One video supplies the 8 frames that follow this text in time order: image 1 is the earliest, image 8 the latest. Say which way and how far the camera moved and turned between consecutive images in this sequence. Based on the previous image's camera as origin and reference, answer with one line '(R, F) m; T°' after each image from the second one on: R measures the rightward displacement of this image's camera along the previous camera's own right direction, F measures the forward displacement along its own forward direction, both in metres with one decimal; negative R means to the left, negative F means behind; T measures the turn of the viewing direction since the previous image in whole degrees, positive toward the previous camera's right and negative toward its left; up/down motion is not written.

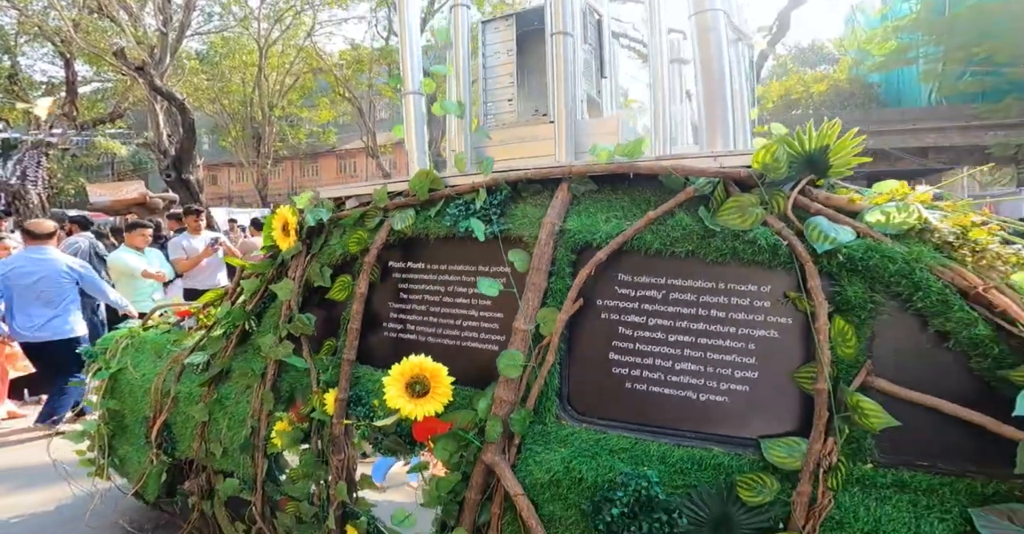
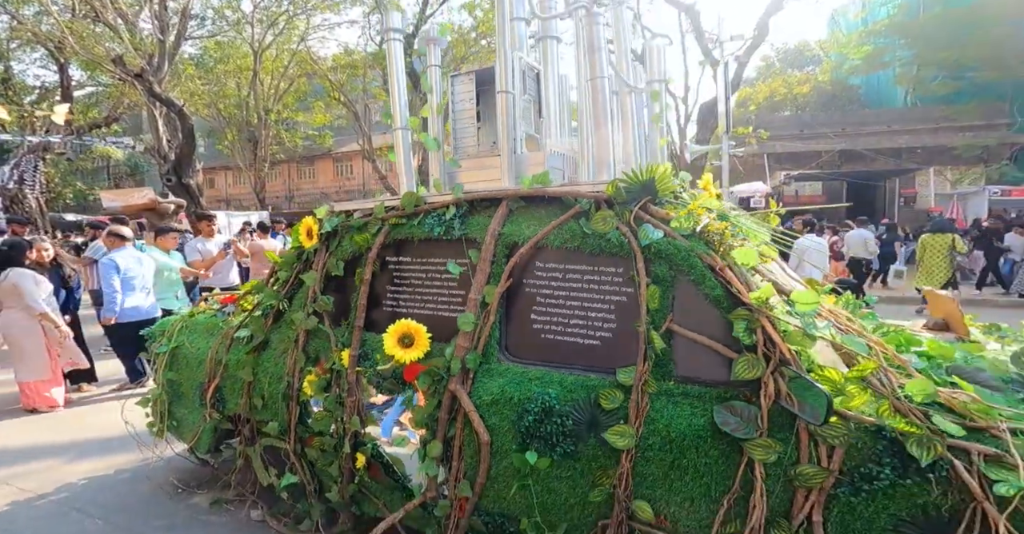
(+0.1, -0.6) m; 0°
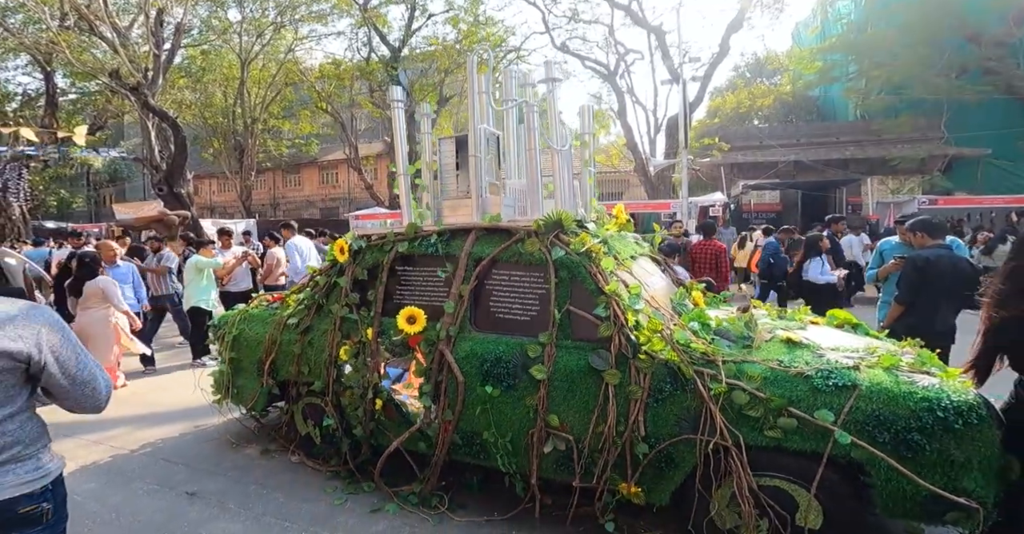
(+0.1, -1.1) m; +2°
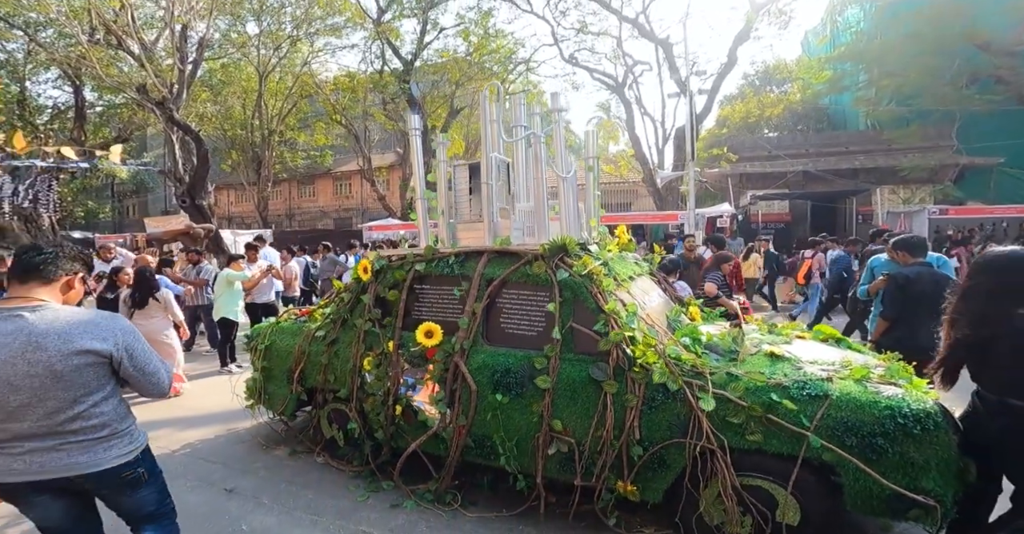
(0.0, -0.3) m; -1°
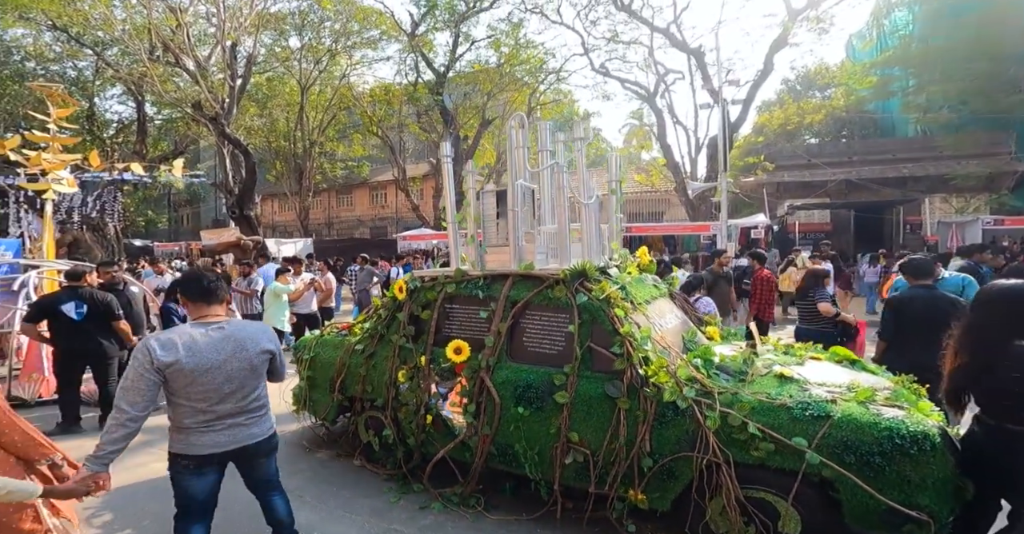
(+0.1, -0.3) m; -3°
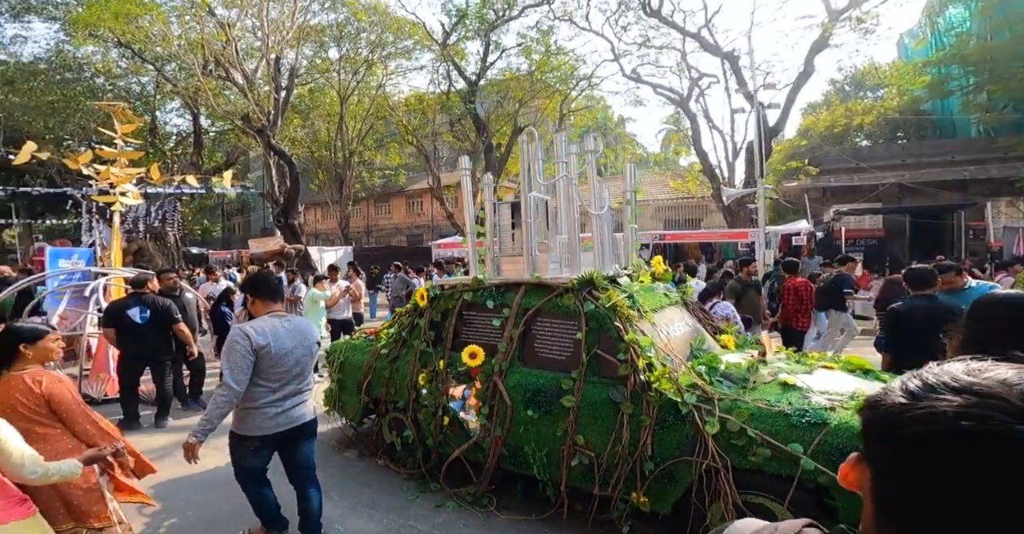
(+0.2, -0.2) m; -4°
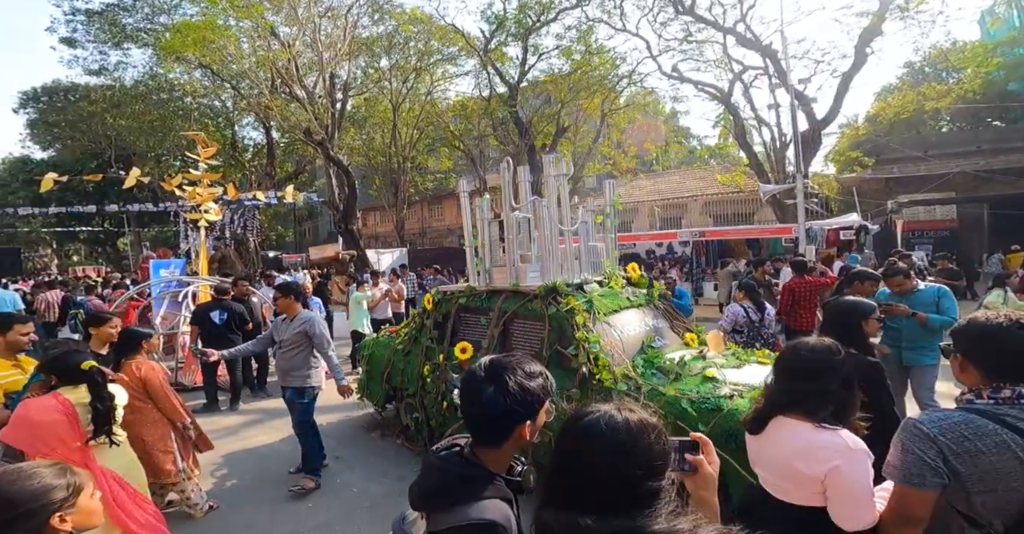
(+0.6, -0.7) m; -6°
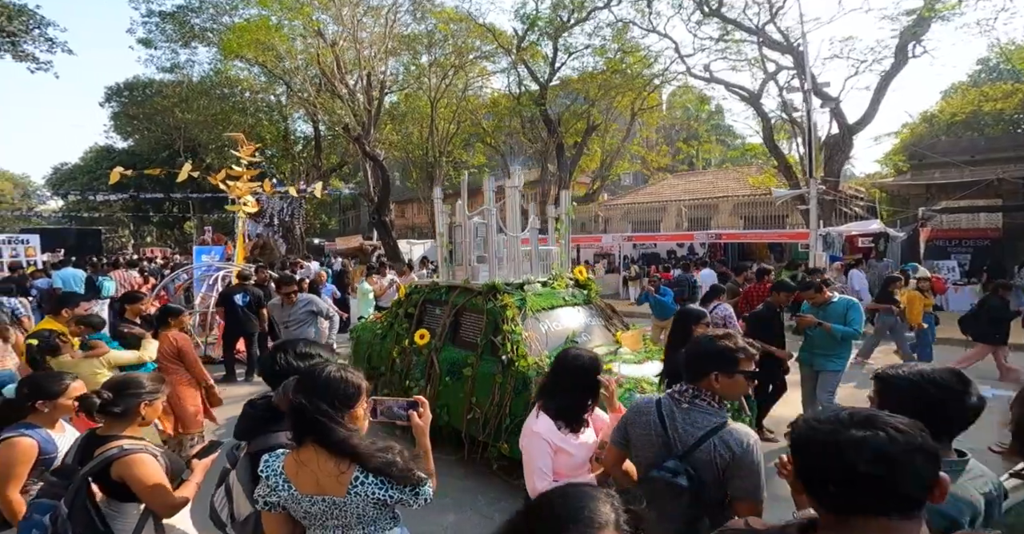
(+0.9, -0.7) m; -5°
